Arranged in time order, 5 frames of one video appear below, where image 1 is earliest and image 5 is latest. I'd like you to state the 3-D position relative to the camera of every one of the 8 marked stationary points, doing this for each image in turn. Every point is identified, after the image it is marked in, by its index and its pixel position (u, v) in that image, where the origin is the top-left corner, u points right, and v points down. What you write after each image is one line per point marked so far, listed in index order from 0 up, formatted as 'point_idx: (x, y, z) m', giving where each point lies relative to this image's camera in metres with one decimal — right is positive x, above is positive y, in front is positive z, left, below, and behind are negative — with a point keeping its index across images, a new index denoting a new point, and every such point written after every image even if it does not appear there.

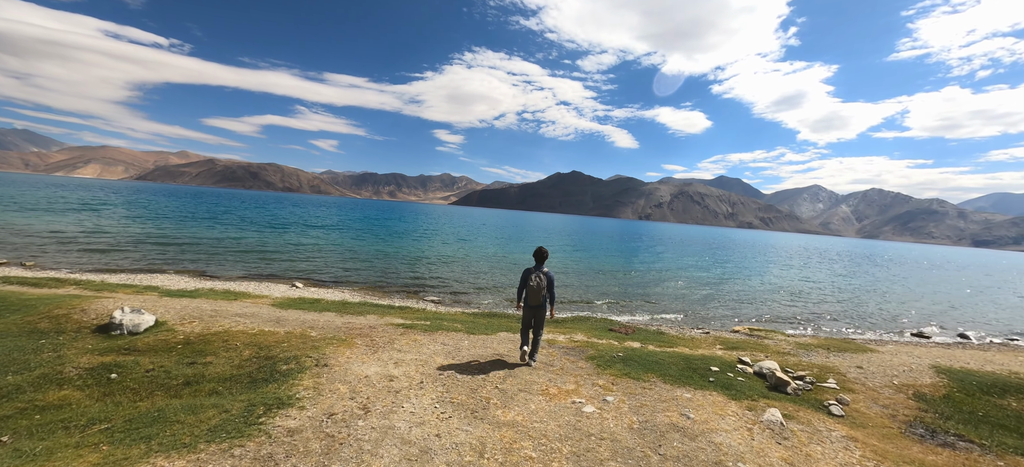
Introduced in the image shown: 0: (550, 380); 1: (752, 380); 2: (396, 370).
0: (+1.6, -6.0, +15.9) m
1: (+11.1, -6.8, +18.3) m
2: (-4.5, -5.3, +15.1) m
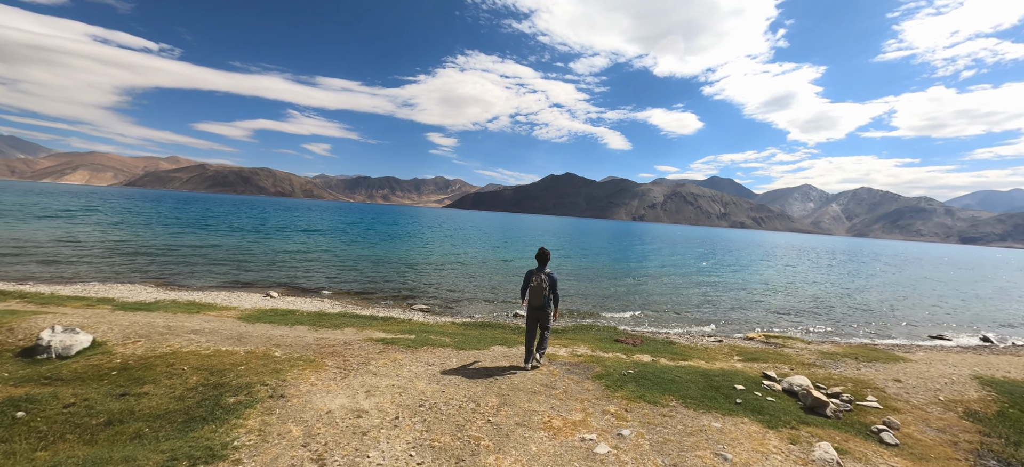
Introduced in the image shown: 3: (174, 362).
0: (+1.4, -6.0, +13.4) m
1: (+10.9, -6.8, +15.8) m
2: (-4.6, -5.4, +12.5) m
3: (-14.2, -5.4, +16.4) m
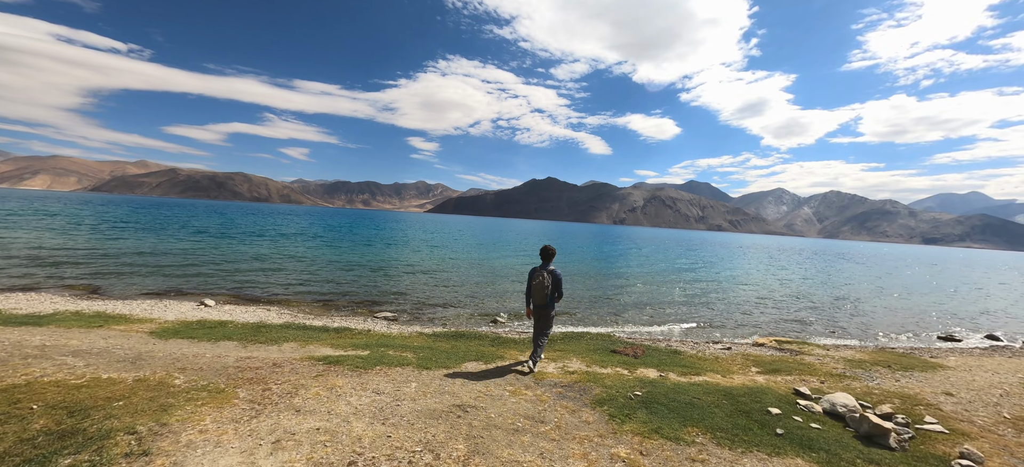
0: (+0.8, -5.5, +9.6) m
1: (+10.2, -6.2, +12.5) m
2: (-5.2, -4.9, +8.4) m
3: (-14.9, -5.0, +12.0) m
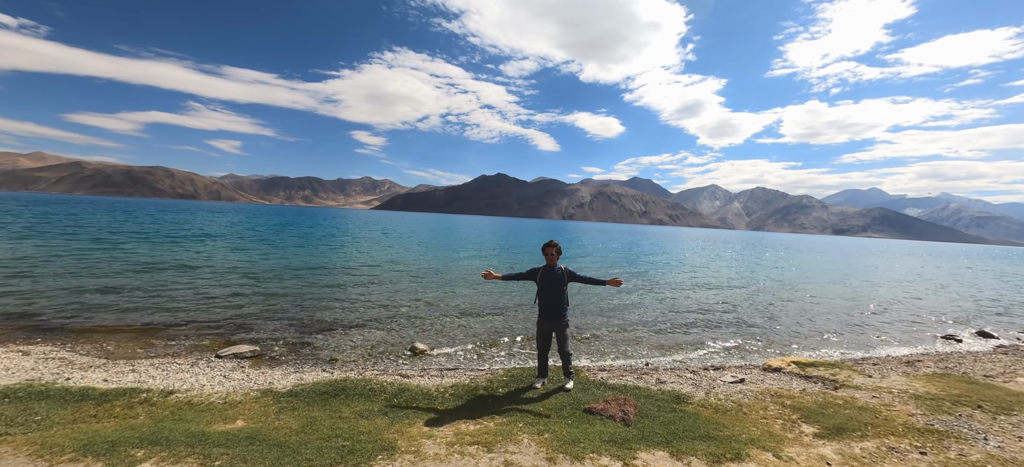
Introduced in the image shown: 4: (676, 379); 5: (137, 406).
0: (-0.7, -5.1, +1.5) m
1: (+8.3, -5.7, +5.5) m
2: (-6.5, -4.6, -0.4) m
3: (-16.5, -4.9, +1.9) m
4: (+6.7, -5.9, +16.0) m
5: (-10.9, -5.0, +11.5) m
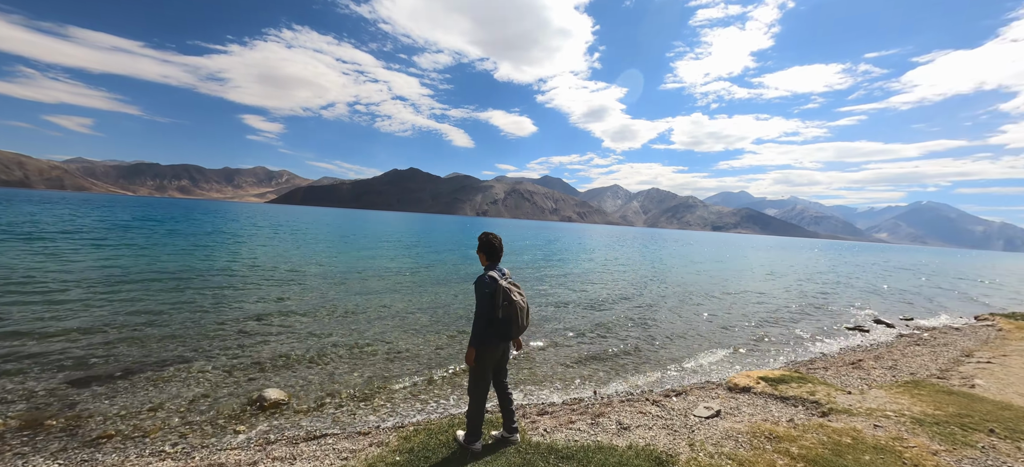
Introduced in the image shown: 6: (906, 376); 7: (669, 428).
0: (-0.2, -4.9, -4.0) m
1: (+7.7, -5.5, +1.9) m
2: (-5.4, -4.5, -7.1) m
3: (-15.8, -4.7, -7.0) m
4: (+4.0, -5.6, +11.9) m
5: (-12.3, -4.8, +3.7) m
6: (+16.6, -5.9, +16.5) m
7: (+4.7, -5.6, +11.4) m
